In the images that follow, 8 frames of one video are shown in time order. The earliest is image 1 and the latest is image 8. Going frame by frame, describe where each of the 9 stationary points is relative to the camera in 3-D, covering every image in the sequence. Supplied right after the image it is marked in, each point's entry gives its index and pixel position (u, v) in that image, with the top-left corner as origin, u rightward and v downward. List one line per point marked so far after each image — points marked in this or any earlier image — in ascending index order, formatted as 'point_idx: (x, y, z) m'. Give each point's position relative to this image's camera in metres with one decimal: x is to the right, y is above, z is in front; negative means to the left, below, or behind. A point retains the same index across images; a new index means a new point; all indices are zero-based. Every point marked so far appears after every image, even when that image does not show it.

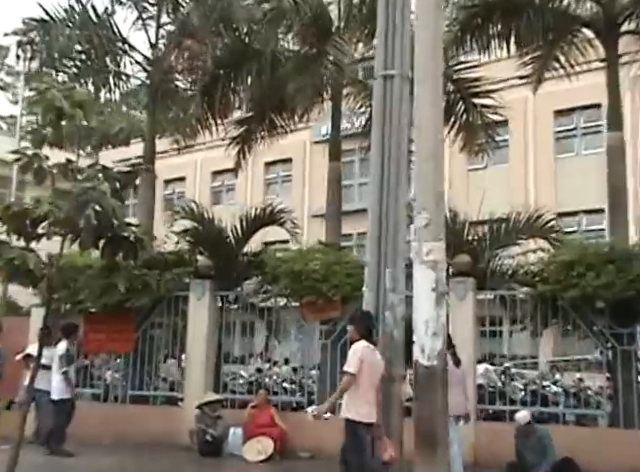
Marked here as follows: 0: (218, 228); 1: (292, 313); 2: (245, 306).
0: (-1.6, +0.1, +11.9) m
1: (-0.4, -1.1, +11.2) m
2: (-1.2, -1.1, +11.6) m
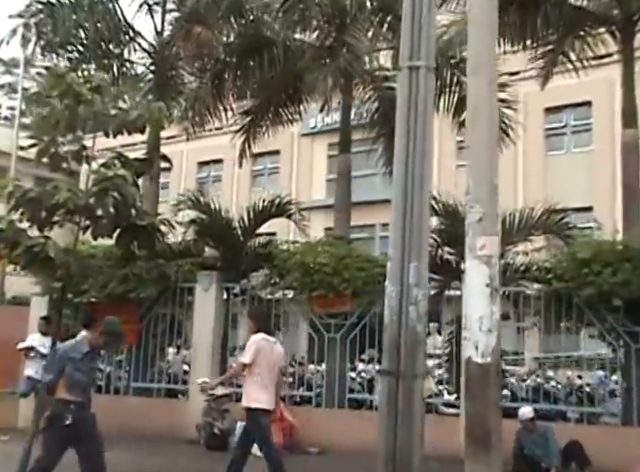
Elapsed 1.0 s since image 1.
0: (-1.5, +0.2, +11.7) m
1: (-0.3, -1.0, +11.1) m
2: (-1.0, -1.0, +11.5) m
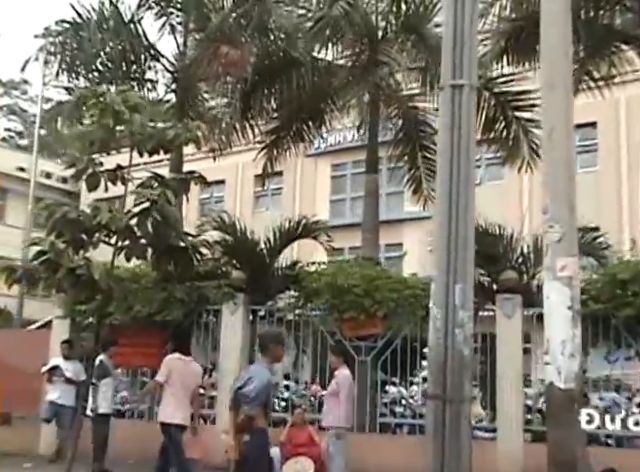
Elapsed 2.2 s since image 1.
0: (-1.1, -0.1, +11.5) m
1: (+0.1, -1.3, +10.9) m
2: (-0.6, -1.3, +11.3) m
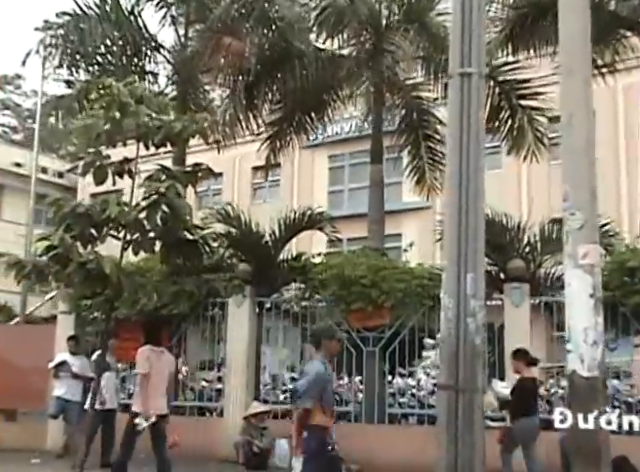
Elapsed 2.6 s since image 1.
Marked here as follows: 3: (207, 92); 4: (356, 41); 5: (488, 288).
0: (-1.0, 0.0, +11.5) m
1: (+0.2, -1.2, +10.8) m
2: (-0.5, -1.1, +11.2) m
3: (-1.8, +2.3, +12.2) m
4: (+0.6, +2.9, +11.3) m
5: (+2.3, -0.7, +10.6) m
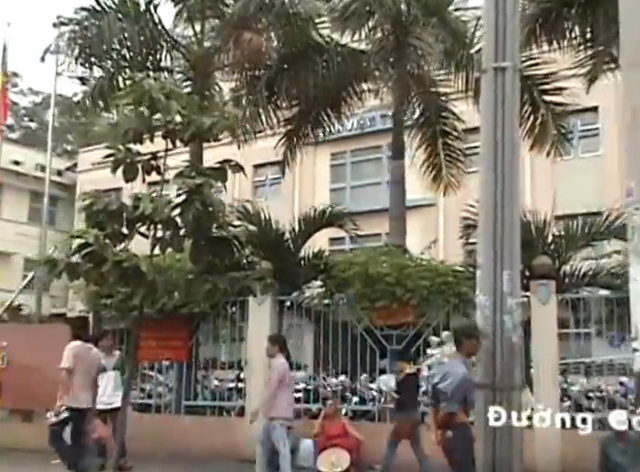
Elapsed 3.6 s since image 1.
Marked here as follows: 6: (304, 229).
0: (-0.7, +0.1, +11.3) m
1: (+0.6, -1.1, +10.7) m
2: (-0.2, -1.1, +11.1) m
3: (-1.5, +2.4, +12.1) m
4: (+0.9, +2.9, +11.2) m
5: (+2.7, -0.7, +10.5) m
6: (-0.2, +0.1, +11.4) m
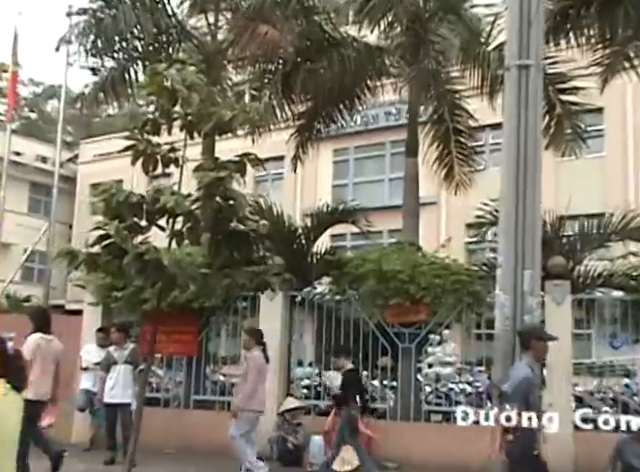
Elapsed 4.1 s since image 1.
0: (-0.5, +0.1, +11.3) m
1: (+0.7, -1.1, +10.7) m
2: (0.0, -1.0, +11.1) m
3: (-1.3, +2.4, +12.0) m
4: (+1.1, +3.0, +11.1) m
5: (+2.8, -0.7, +10.4) m
6: (0.0, +0.2, +11.4) m
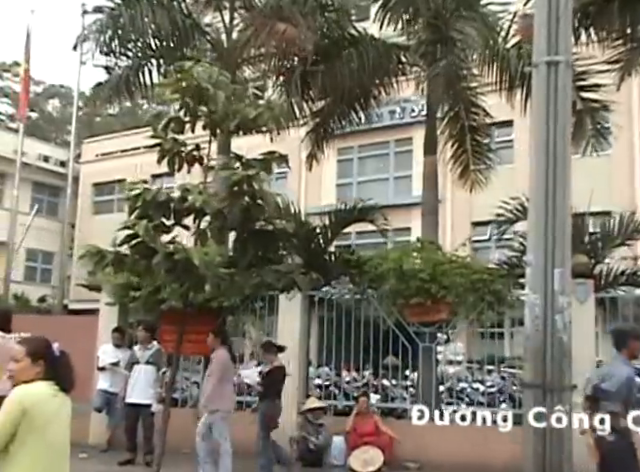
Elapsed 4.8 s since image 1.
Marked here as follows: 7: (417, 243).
0: (-0.2, +0.2, +11.2) m
1: (+1.0, -1.1, +10.6) m
2: (+0.2, -1.0, +11.0) m
3: (-1.0, +2.5, +11.9) m
4: (+1.4, +3.0, +11.0) m
5: (+3.1, -0.7, +10.3) m
6: (+0.2, +0.2, +11.3) m
7: (+1.4, -0.1, +11.0) m
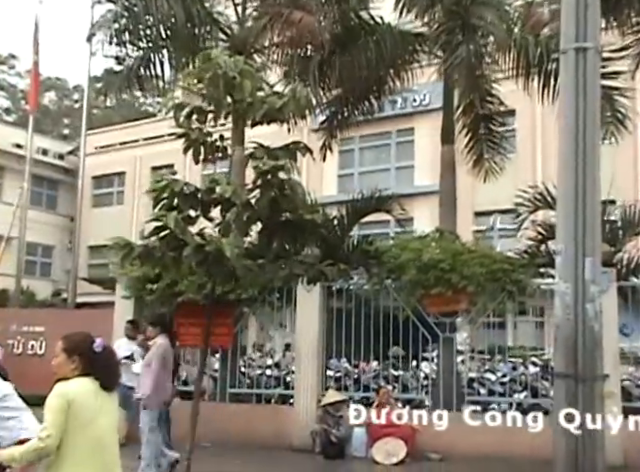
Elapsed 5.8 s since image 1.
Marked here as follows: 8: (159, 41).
0: (+0.1, +0.3, +11.1) m
1: (+1.3, -0.9, +10.5) m
2: (+0.5, -0.9, +10.9) m
3: (-0.8, +2.6, +11.8) m
4: (+1.6, +3.2, +10.9) m
5: (+3.4, -0.5, +10.3) m
6: (+0.5, +0.3, +11.2) m
7: (+1.6, 0.0, +10.9) m
8: (-2.6, +3.1, +12.2) m
